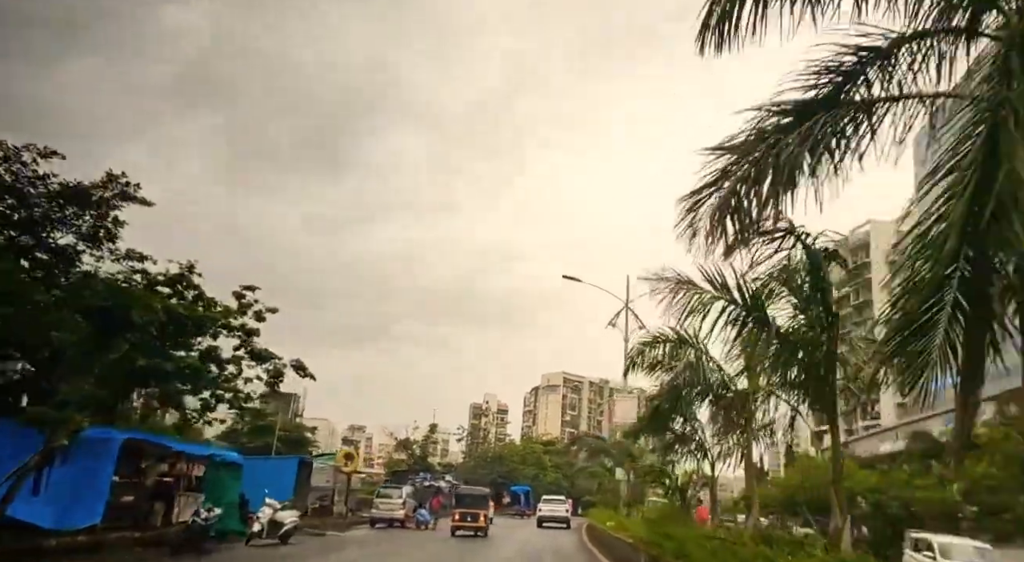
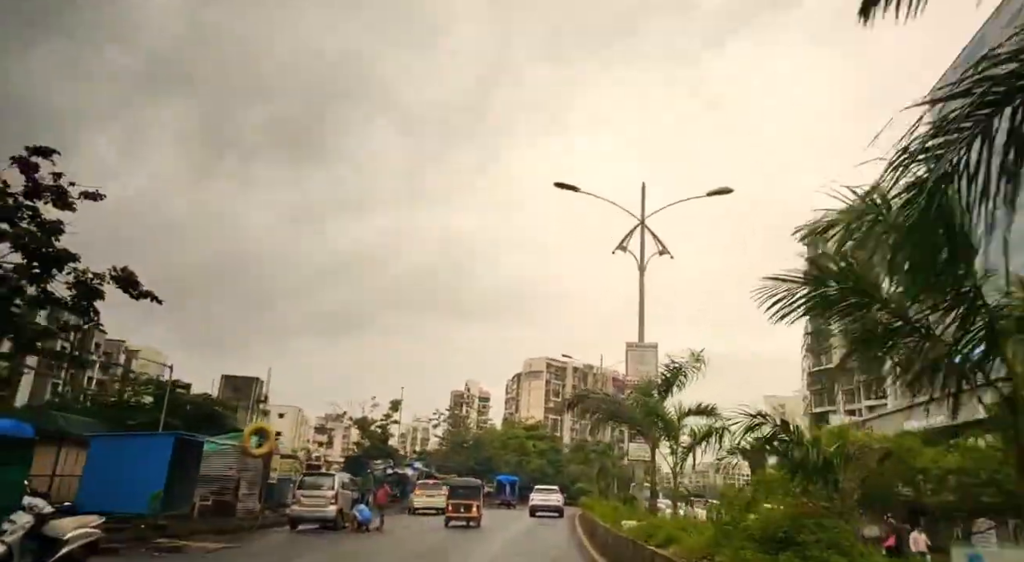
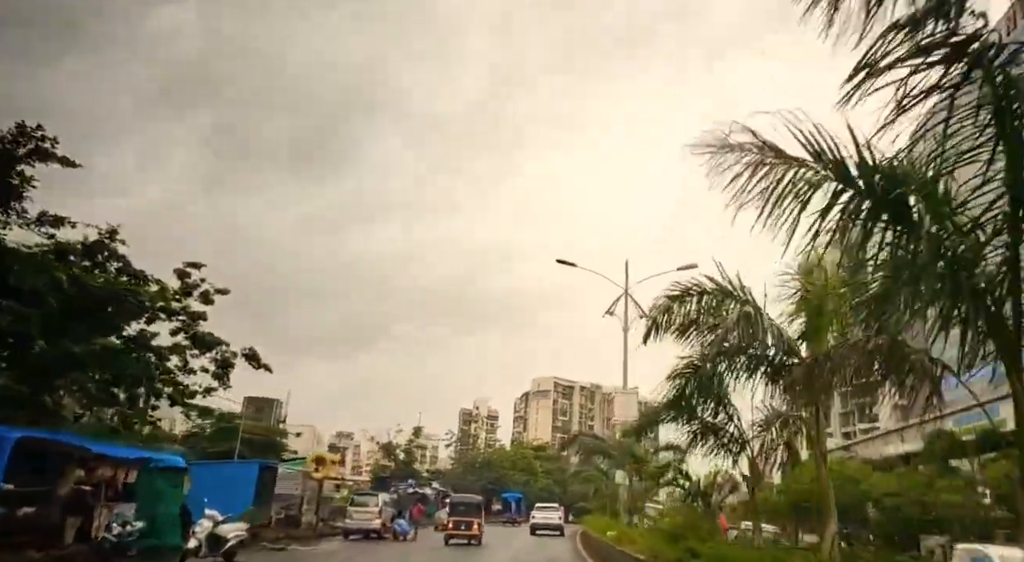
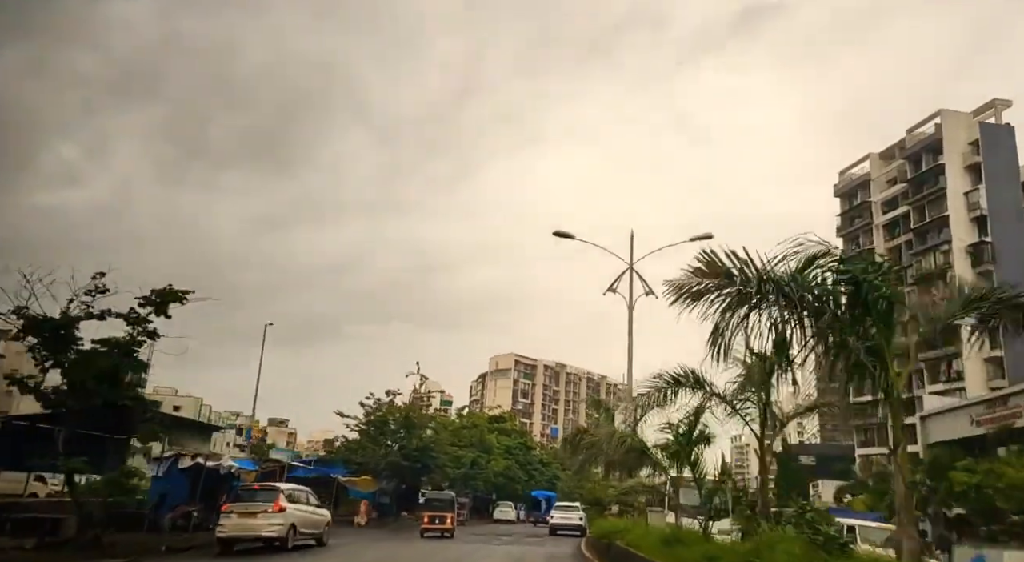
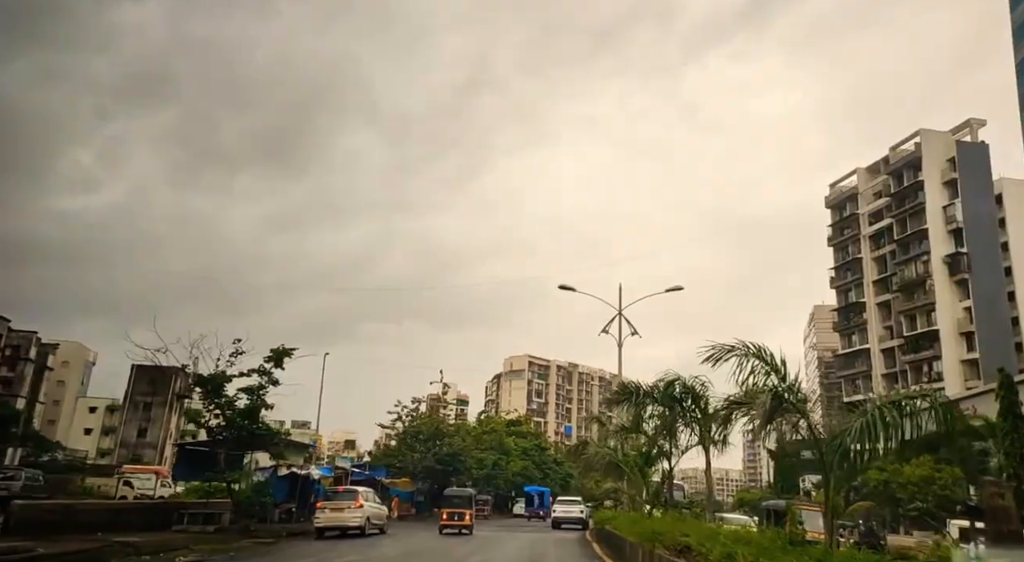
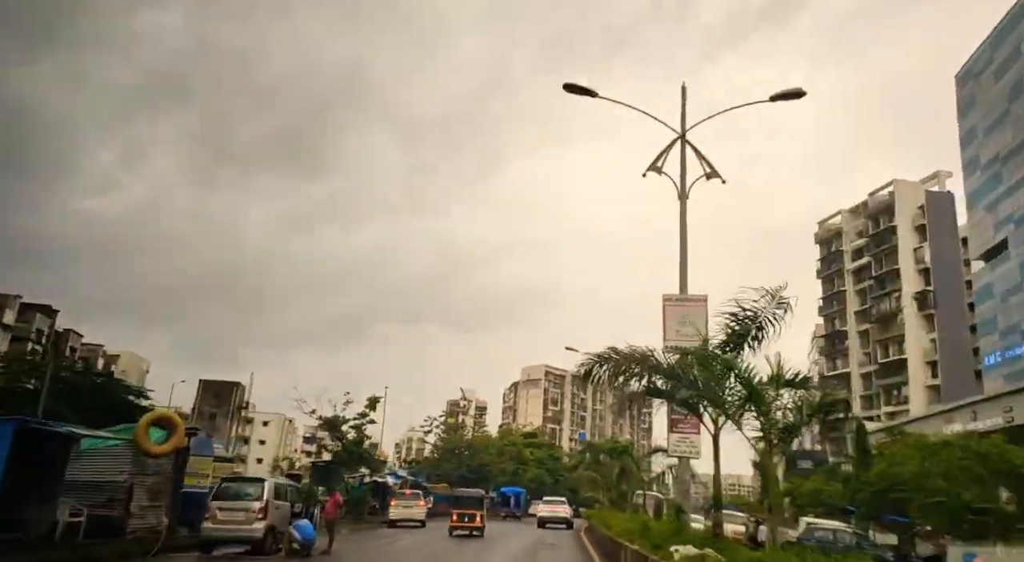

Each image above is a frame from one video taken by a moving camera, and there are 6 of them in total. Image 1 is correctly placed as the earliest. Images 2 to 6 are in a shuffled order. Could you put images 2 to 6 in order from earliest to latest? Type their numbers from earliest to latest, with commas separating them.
3, 2, 6, 5, 4
